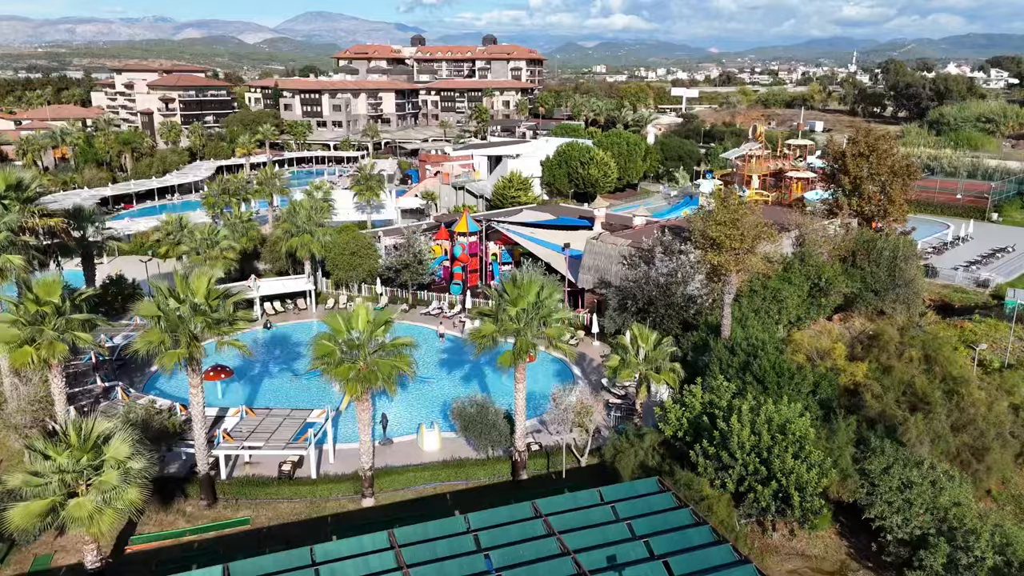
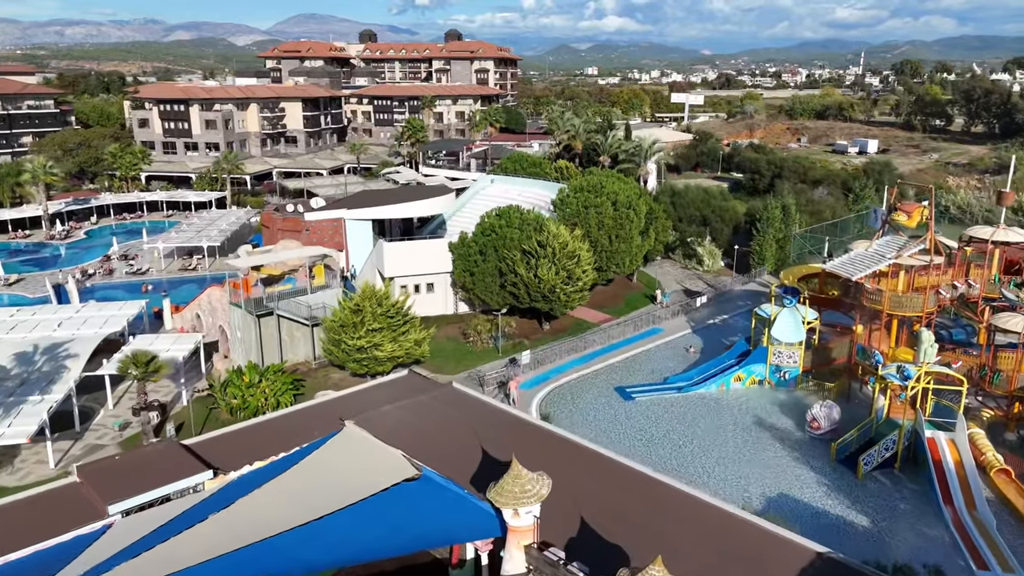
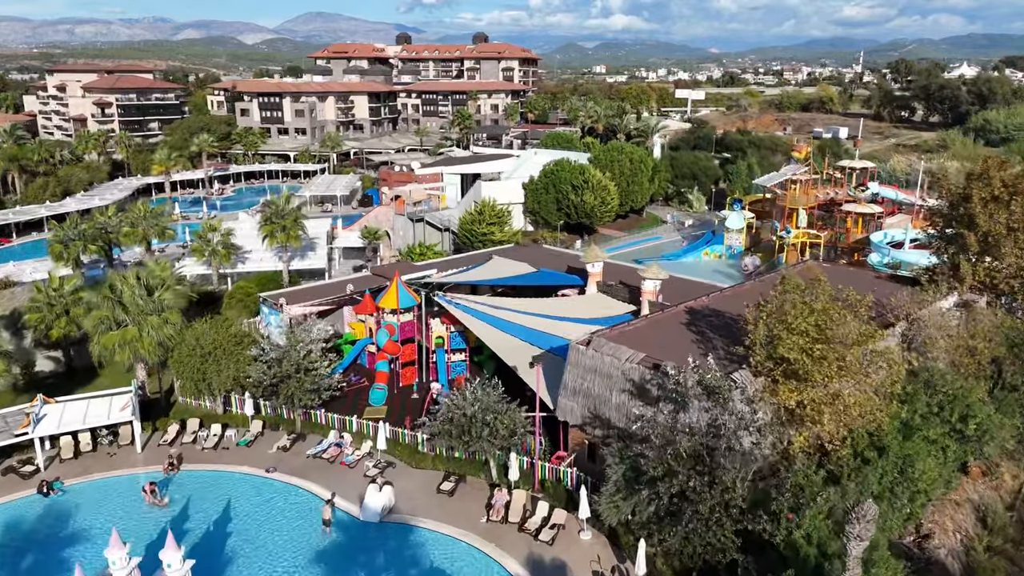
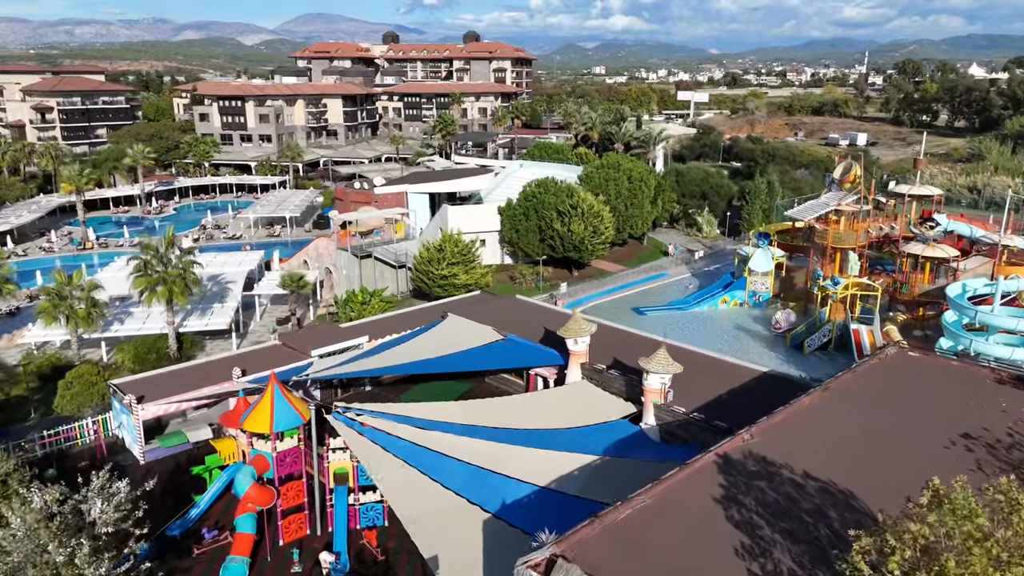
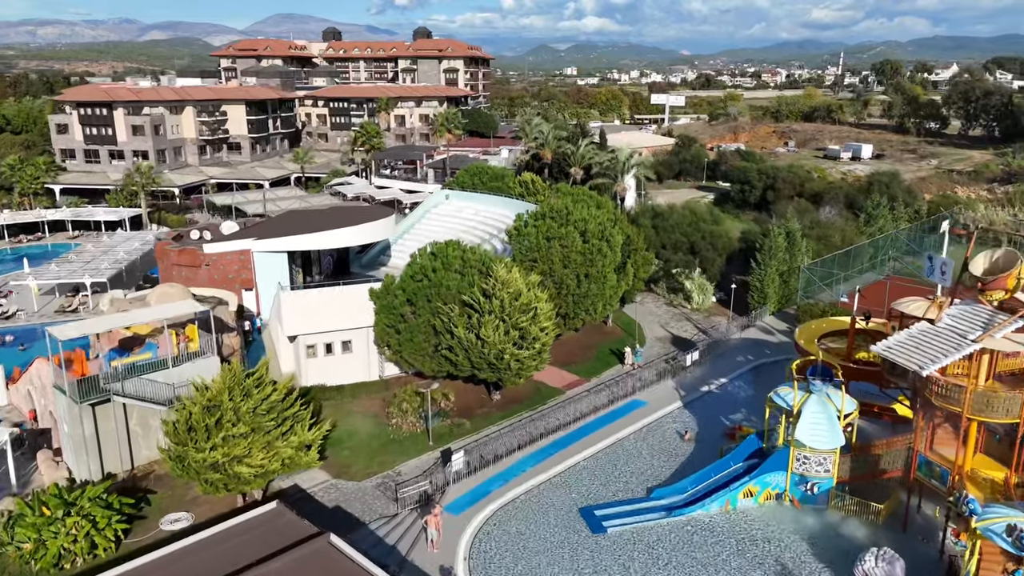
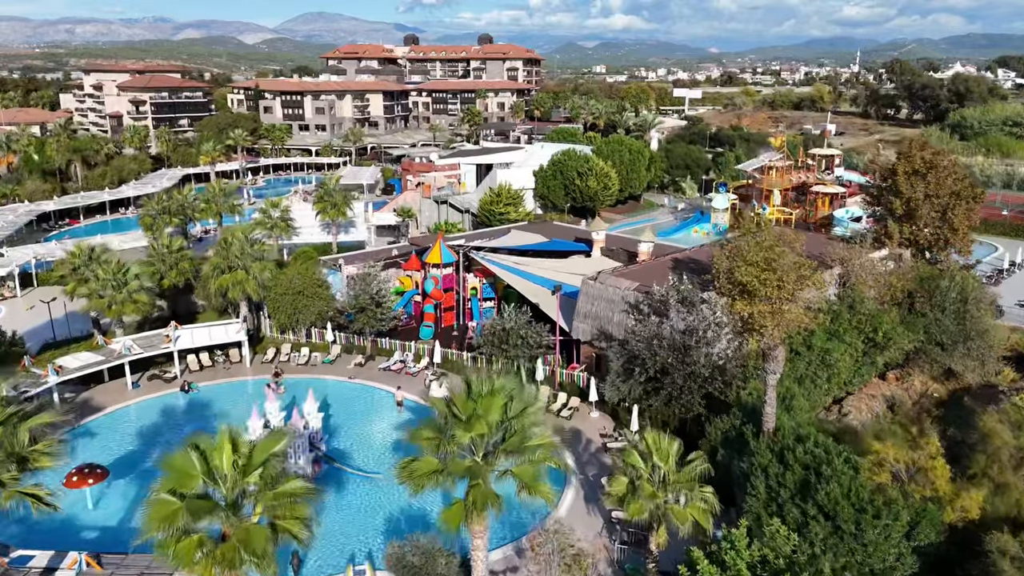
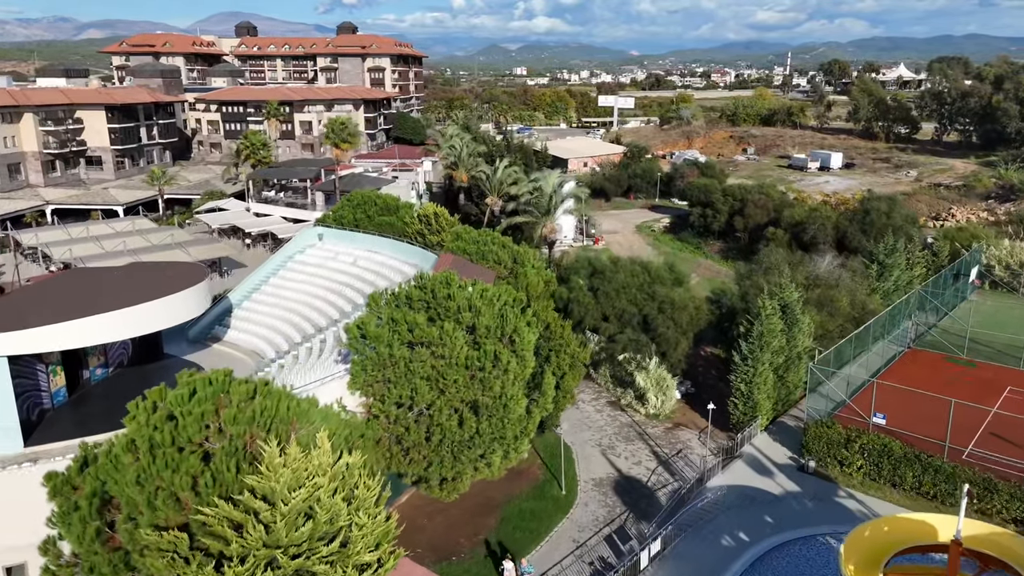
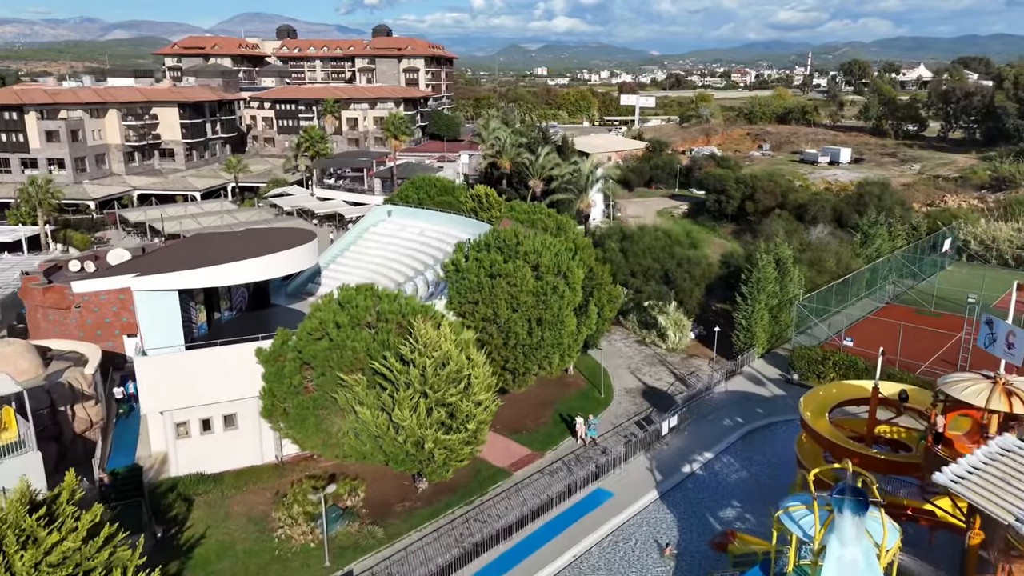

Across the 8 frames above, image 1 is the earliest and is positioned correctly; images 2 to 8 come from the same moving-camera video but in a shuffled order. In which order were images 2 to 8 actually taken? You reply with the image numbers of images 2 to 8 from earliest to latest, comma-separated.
6, 3, 4, 2, 5, 8, 7
